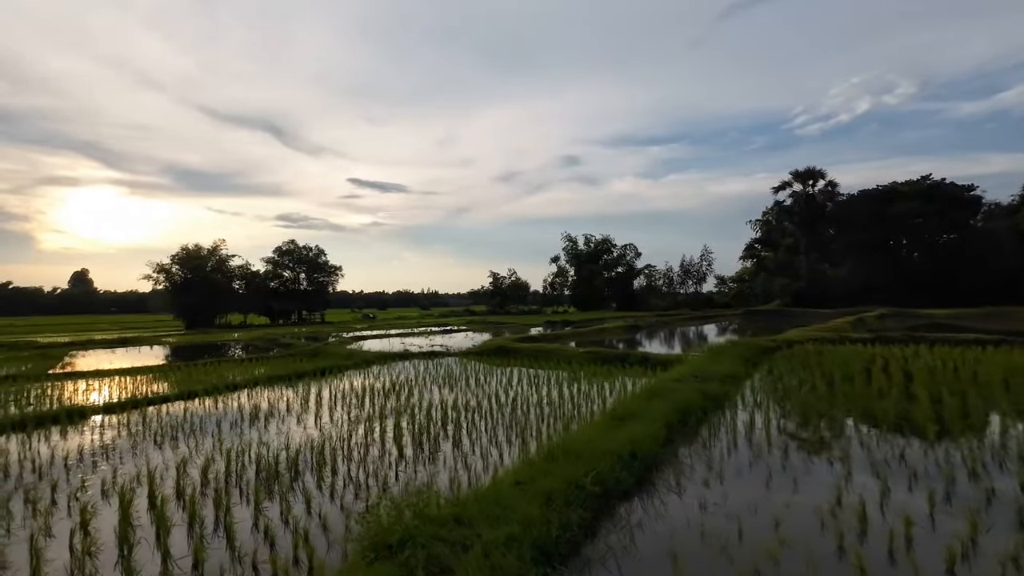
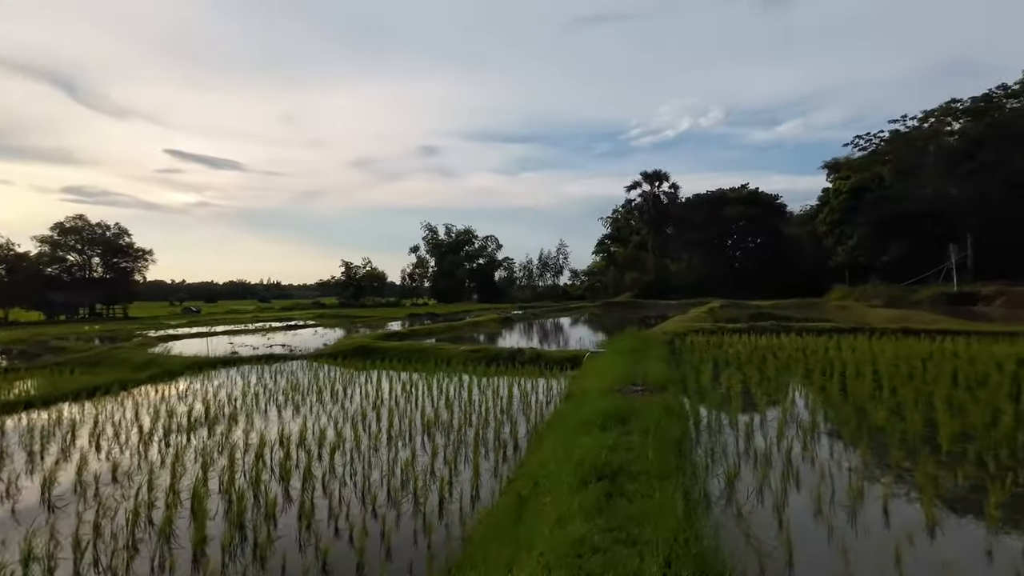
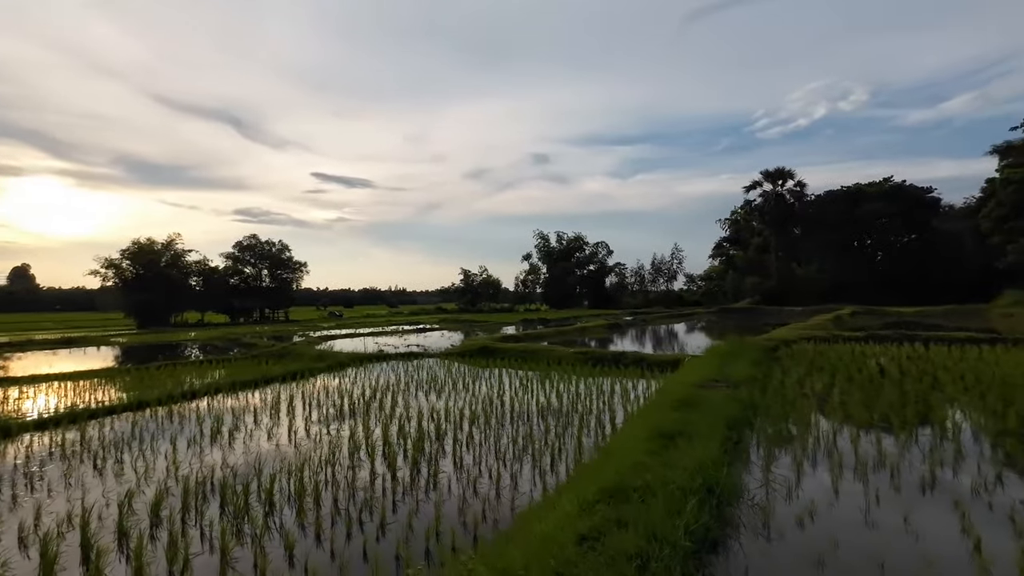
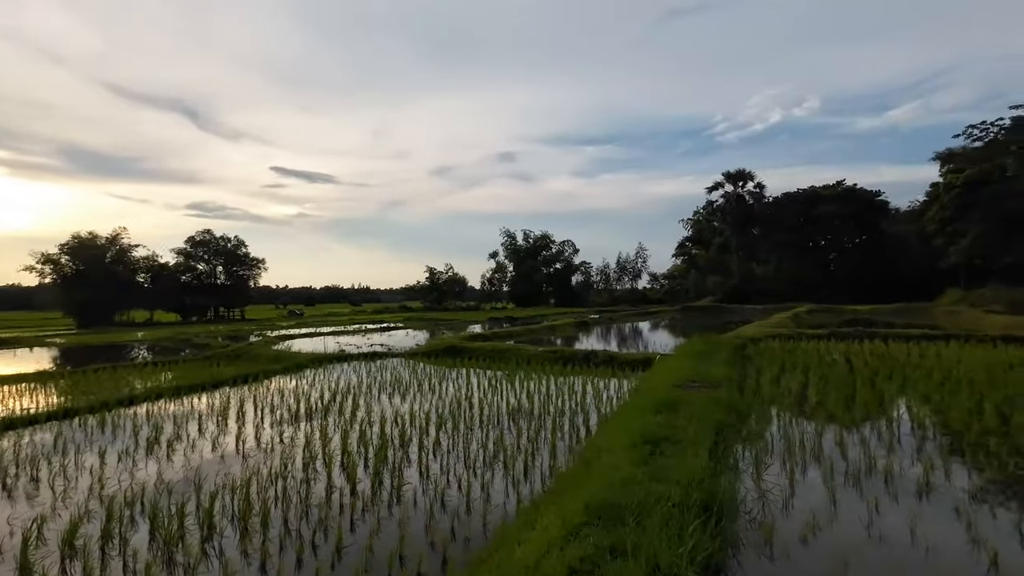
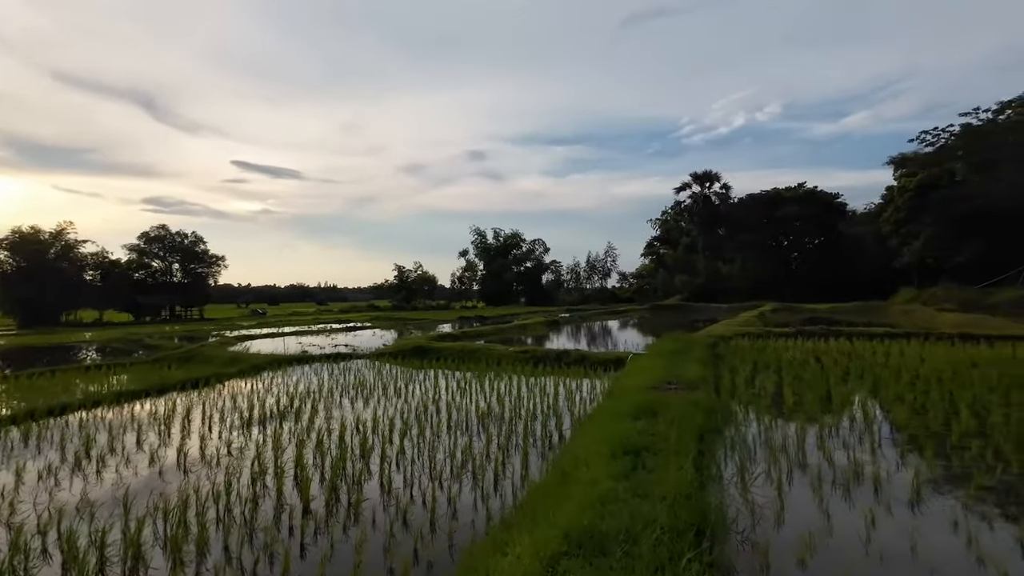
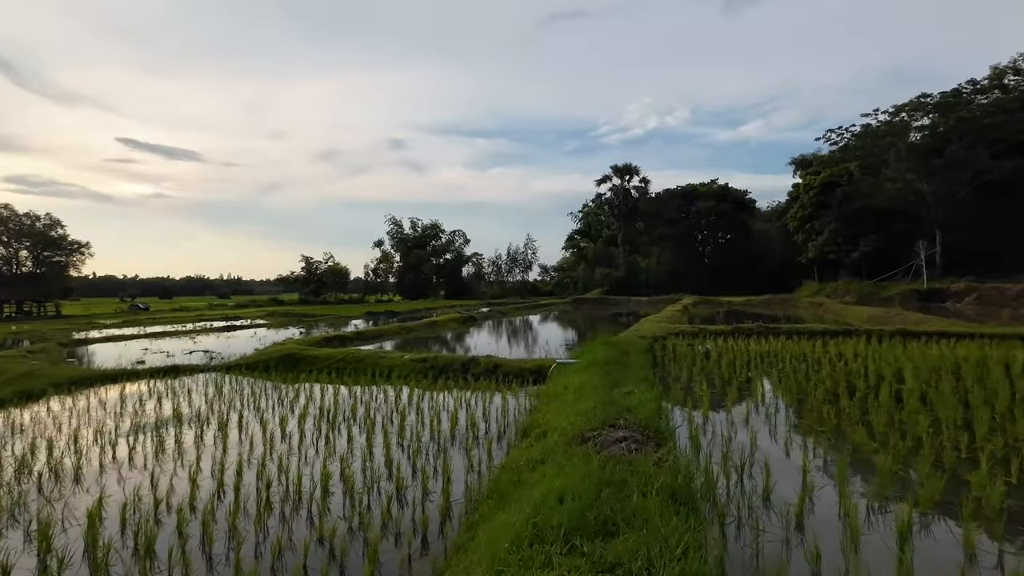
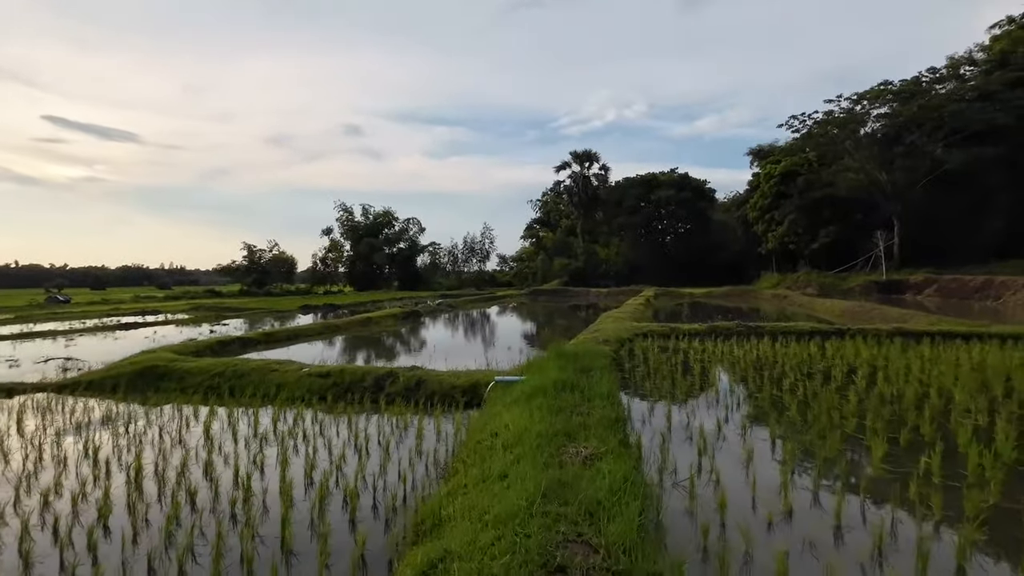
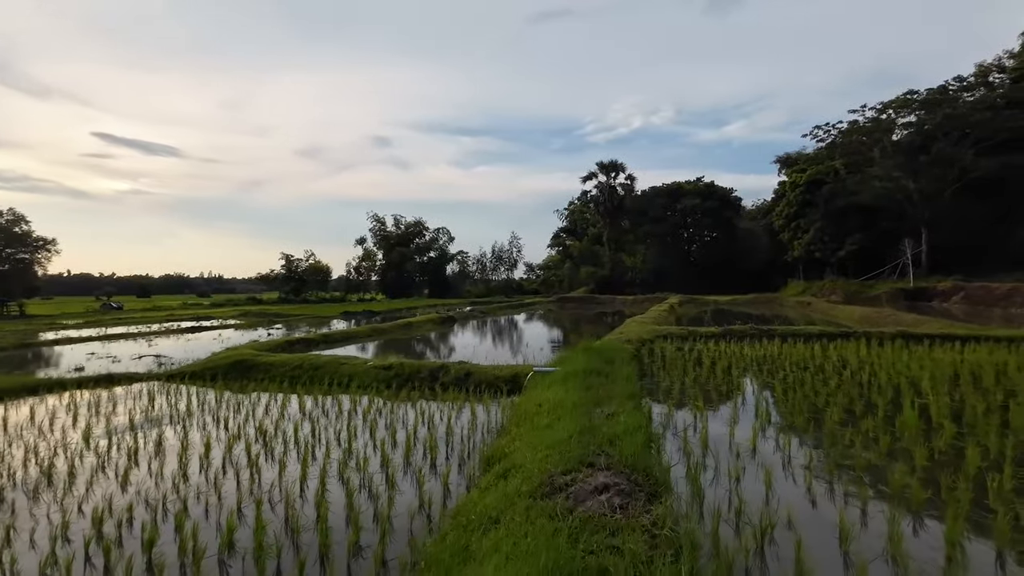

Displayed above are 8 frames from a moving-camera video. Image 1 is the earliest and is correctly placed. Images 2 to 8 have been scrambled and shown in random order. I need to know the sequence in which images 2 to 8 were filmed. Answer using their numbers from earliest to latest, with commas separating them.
3, 4, 5, 2, 6, 8, 7
